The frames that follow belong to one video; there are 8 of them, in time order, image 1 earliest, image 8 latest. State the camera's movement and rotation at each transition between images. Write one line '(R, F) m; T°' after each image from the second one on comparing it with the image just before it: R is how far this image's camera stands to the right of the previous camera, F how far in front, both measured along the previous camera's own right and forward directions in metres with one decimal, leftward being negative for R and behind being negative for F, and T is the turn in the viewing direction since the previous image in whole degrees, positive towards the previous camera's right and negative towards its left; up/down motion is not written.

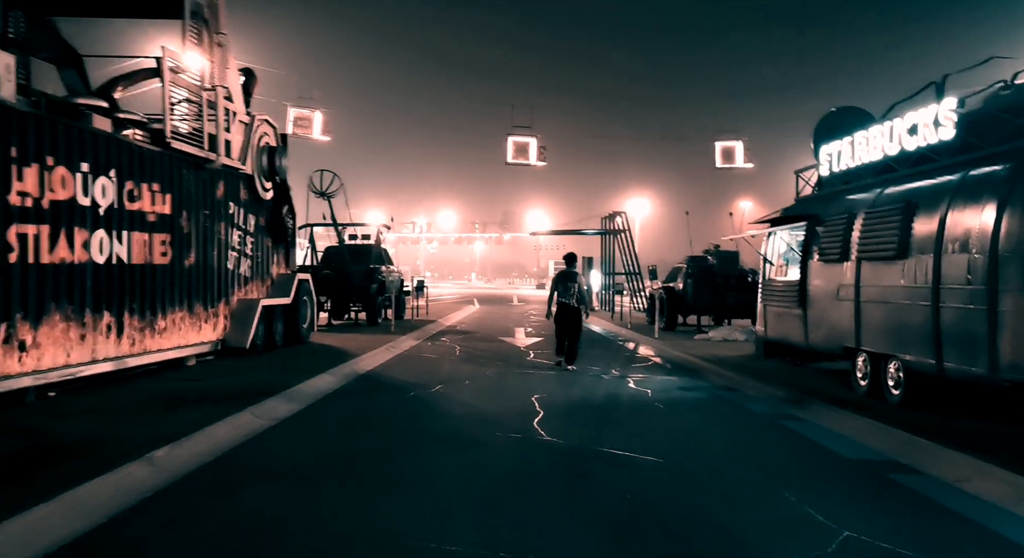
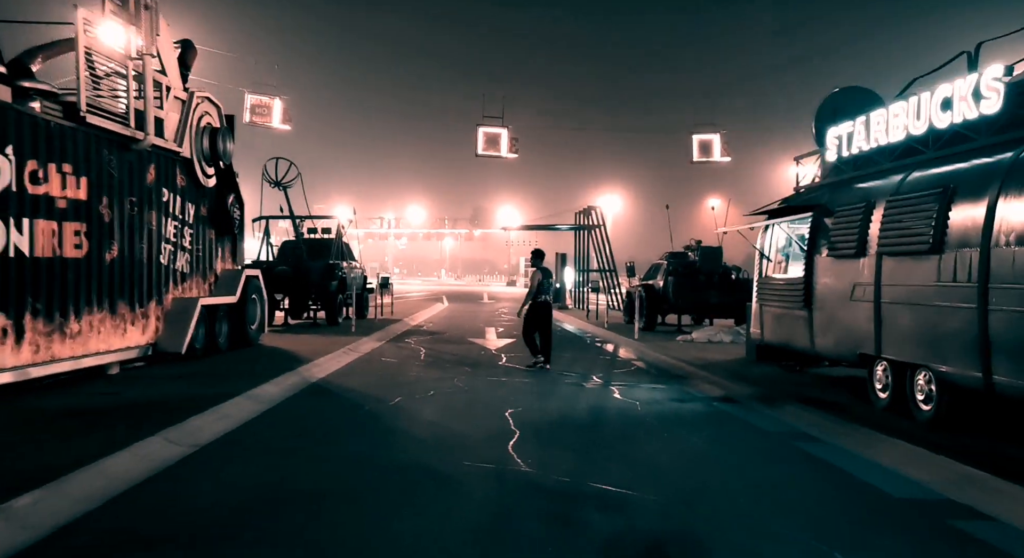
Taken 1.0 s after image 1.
(0.0, +1.2) m; +3°
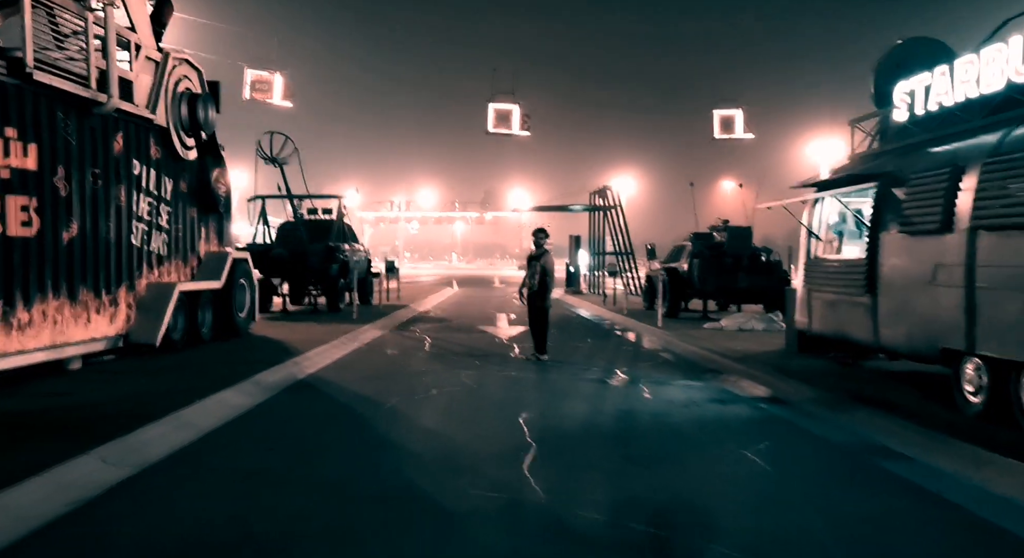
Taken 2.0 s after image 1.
(0.0, +1.3) m; -1°
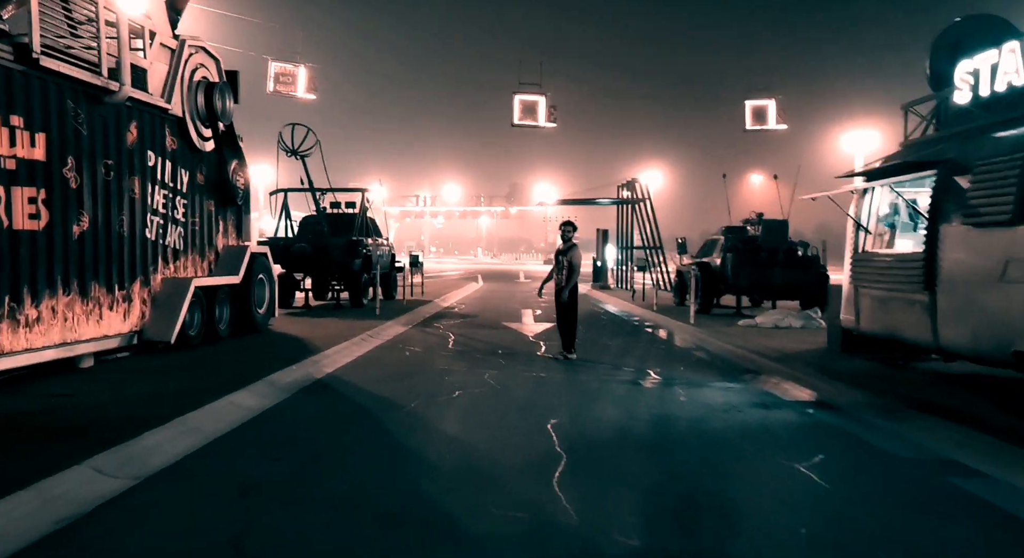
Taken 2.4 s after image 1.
(0.0, +0.5) m; -2°
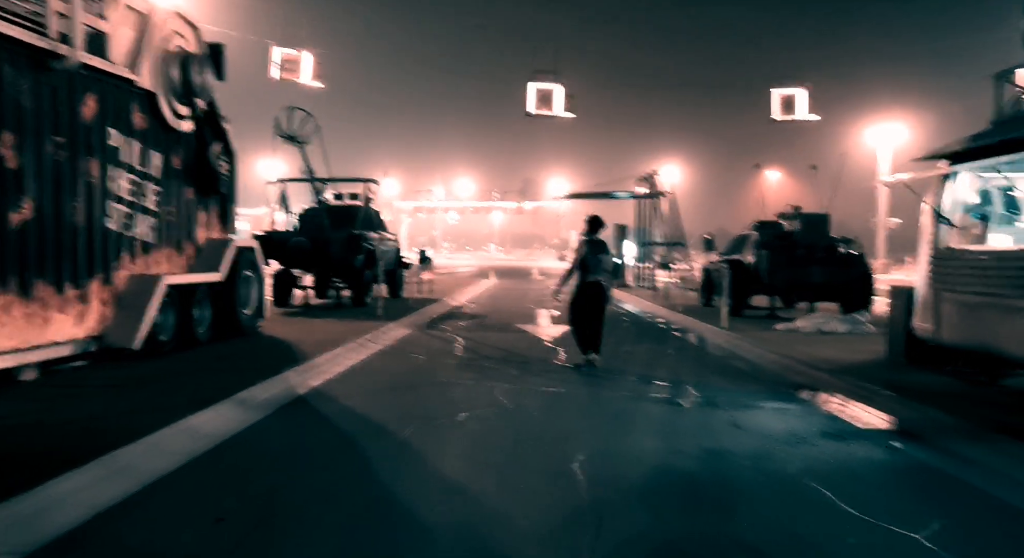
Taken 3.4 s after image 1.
(0.0, +1.3) m; -1°
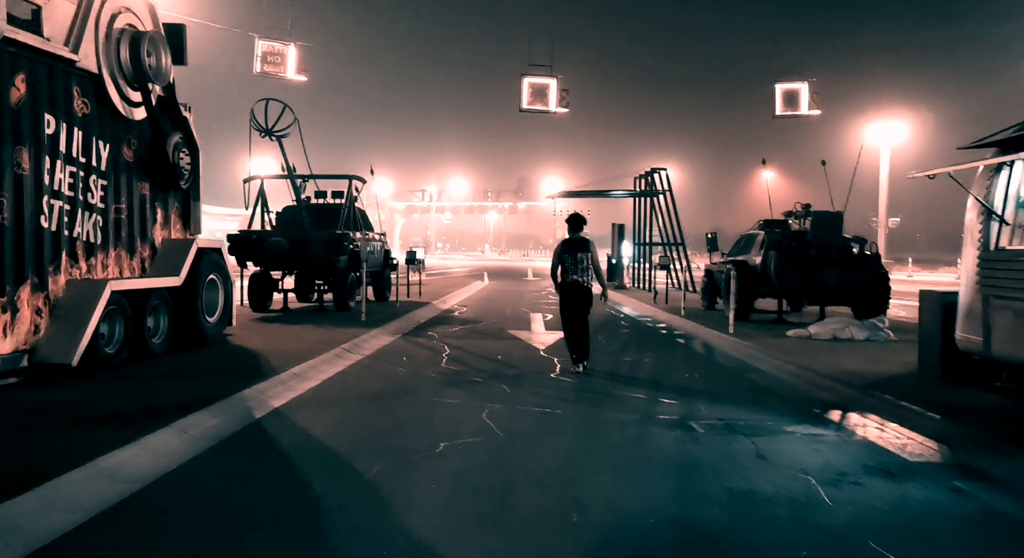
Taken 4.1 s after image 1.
(+0.1, +1.0) m; 0°
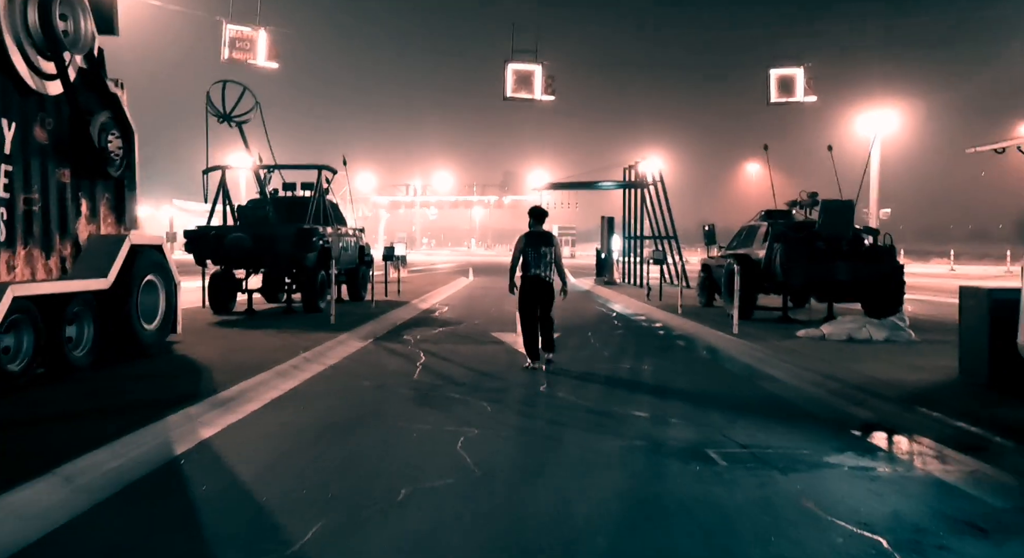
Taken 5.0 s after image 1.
(+0.1, +1.2) m; +1°
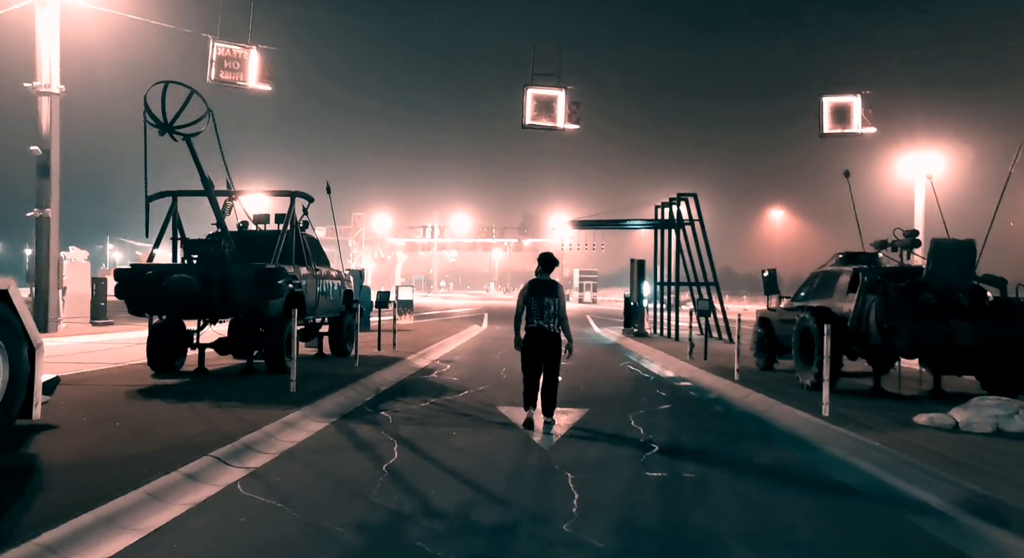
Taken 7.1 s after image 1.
(+0.1, +3.0) m; -2°
